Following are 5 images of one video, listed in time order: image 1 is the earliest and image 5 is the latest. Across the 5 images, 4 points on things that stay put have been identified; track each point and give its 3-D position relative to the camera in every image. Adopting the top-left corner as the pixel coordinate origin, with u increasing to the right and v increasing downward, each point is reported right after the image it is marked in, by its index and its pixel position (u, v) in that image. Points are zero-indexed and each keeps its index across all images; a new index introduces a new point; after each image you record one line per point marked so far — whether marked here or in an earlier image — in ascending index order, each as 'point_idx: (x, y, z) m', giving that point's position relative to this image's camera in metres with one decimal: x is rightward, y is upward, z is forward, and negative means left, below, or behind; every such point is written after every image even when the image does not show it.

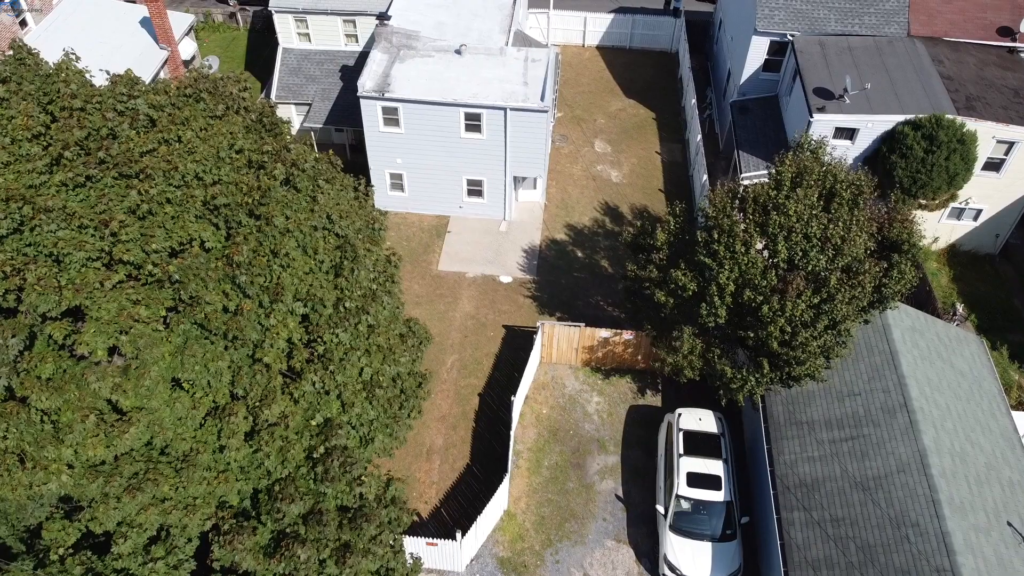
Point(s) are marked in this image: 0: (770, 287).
0: (+6.1, 0.0, +19.3) m
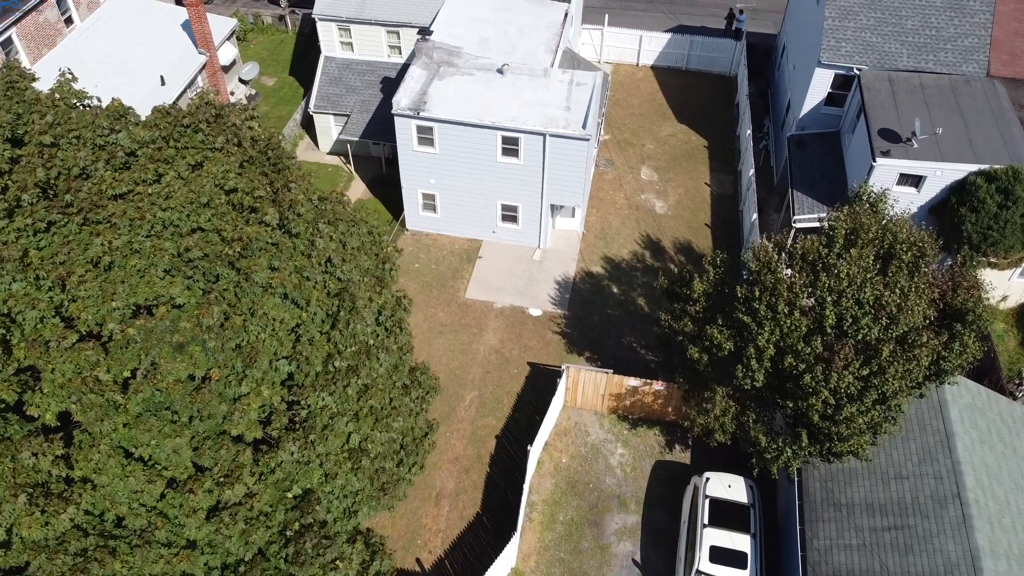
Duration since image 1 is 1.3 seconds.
0: (+6.5, -1.4, +17.6) m
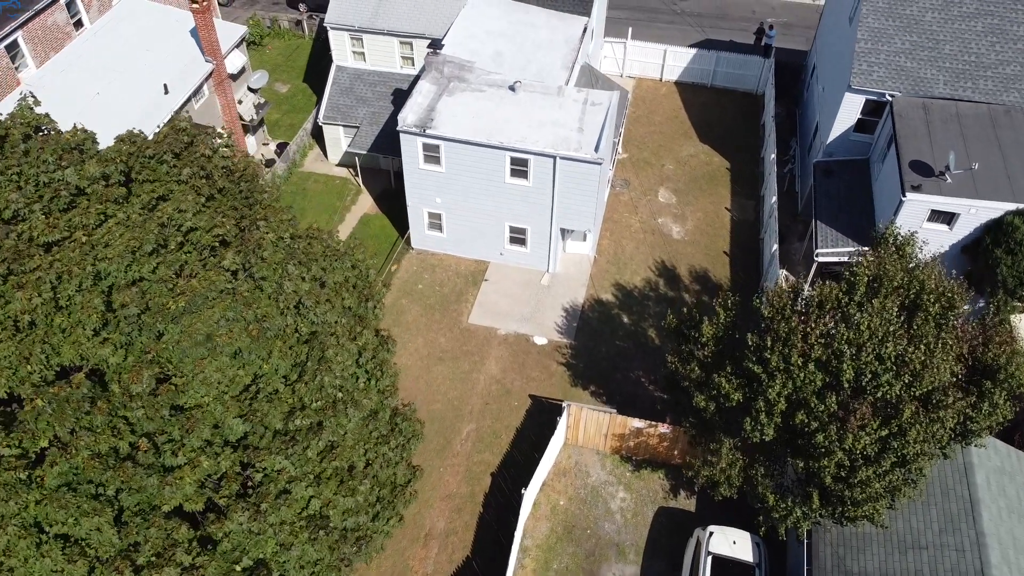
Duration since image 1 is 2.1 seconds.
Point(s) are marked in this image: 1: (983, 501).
0: (+6.3, -2.5, +16.3) m
1: (+9.7, -4.4, +16.9) m
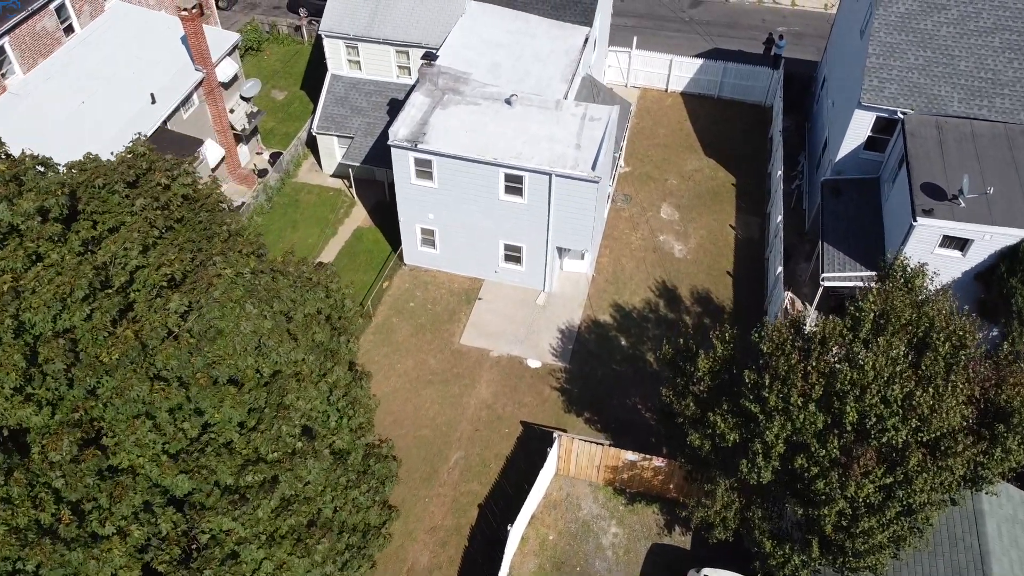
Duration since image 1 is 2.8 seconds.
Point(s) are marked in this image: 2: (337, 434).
0: (+5.9, -3.2, +15.3) m
1: (+9.3, -5.1, +15.9) m
2: (-3.5, -2.9, +16.1) m
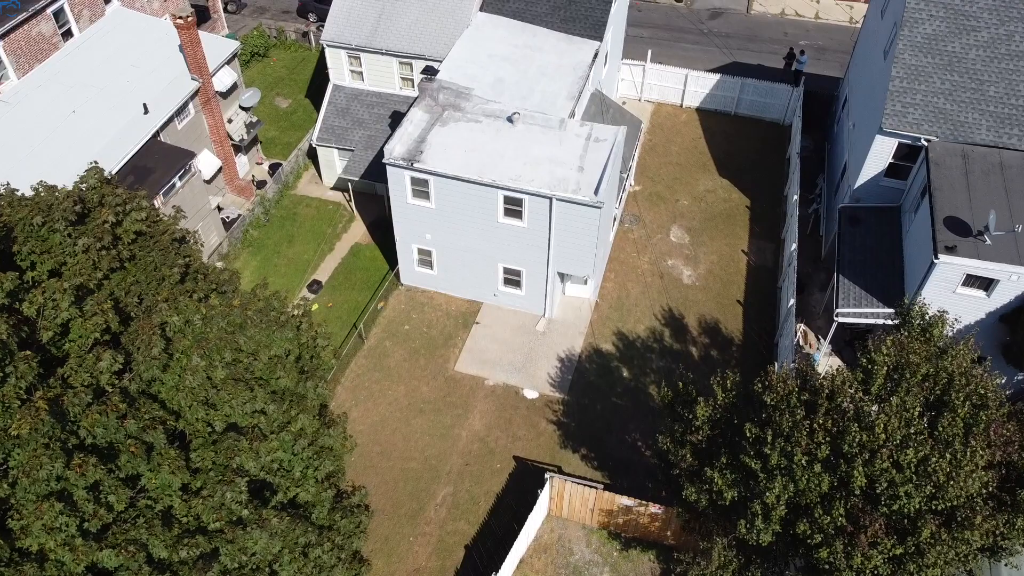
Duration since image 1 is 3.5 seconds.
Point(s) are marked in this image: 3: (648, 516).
0: (+5.6, -4.1, +14.1) m
1: (+8.9, -6.1, +14.6) m
2: (-3.8, -3.6, +15.1) m
3: (+3.2, -5.4, +19.4) m
